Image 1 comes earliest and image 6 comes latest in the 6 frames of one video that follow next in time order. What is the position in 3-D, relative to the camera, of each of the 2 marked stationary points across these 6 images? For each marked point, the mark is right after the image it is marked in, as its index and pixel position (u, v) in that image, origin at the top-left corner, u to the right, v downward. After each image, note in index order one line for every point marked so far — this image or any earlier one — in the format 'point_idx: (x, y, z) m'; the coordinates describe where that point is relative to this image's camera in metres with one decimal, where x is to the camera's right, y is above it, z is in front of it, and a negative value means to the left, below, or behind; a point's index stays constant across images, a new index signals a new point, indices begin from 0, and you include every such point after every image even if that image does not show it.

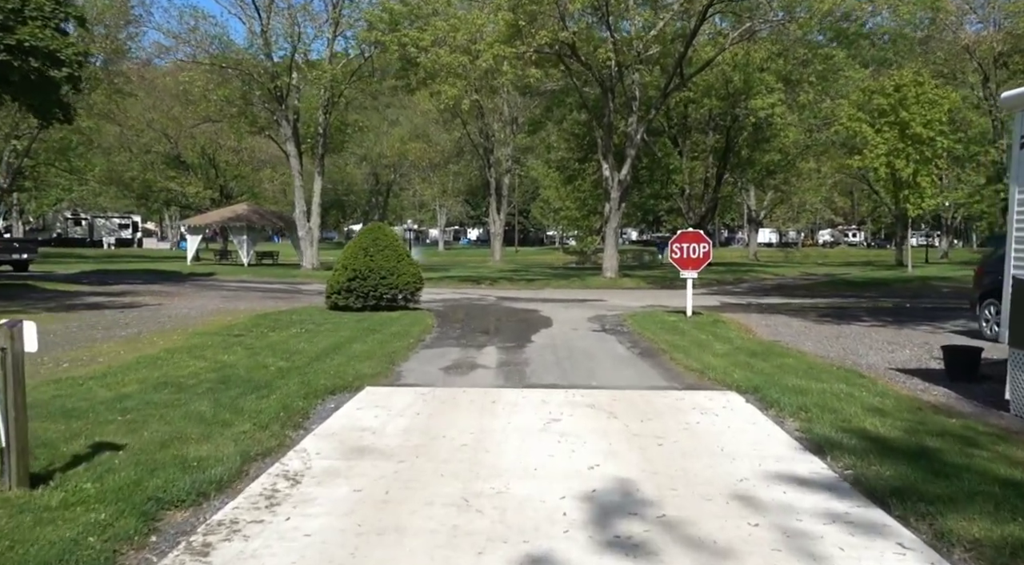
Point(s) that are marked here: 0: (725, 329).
0: (+3.3, -0.7, +14.5) m
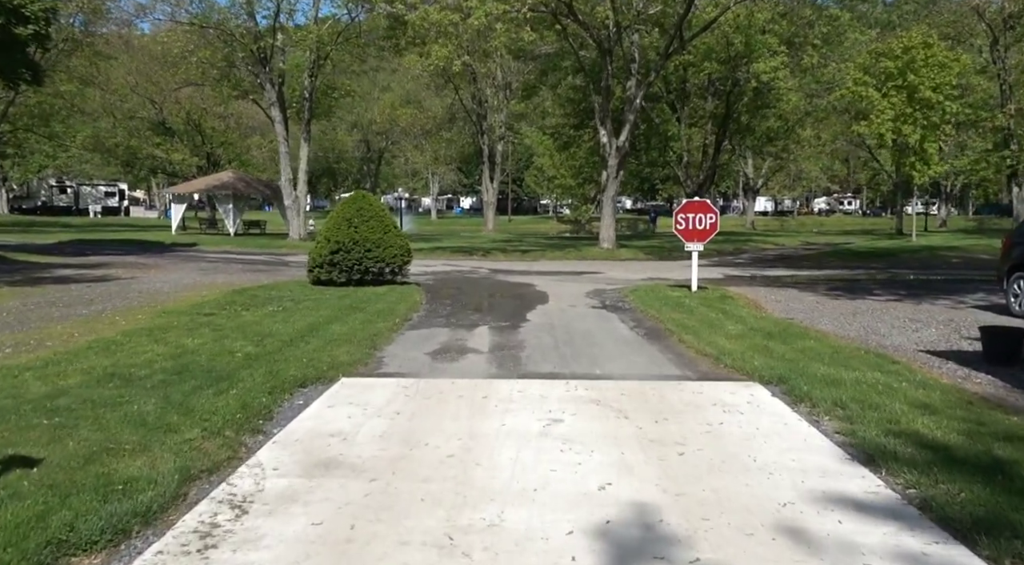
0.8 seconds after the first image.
0: (+3.2, -0.3, +13.5) m
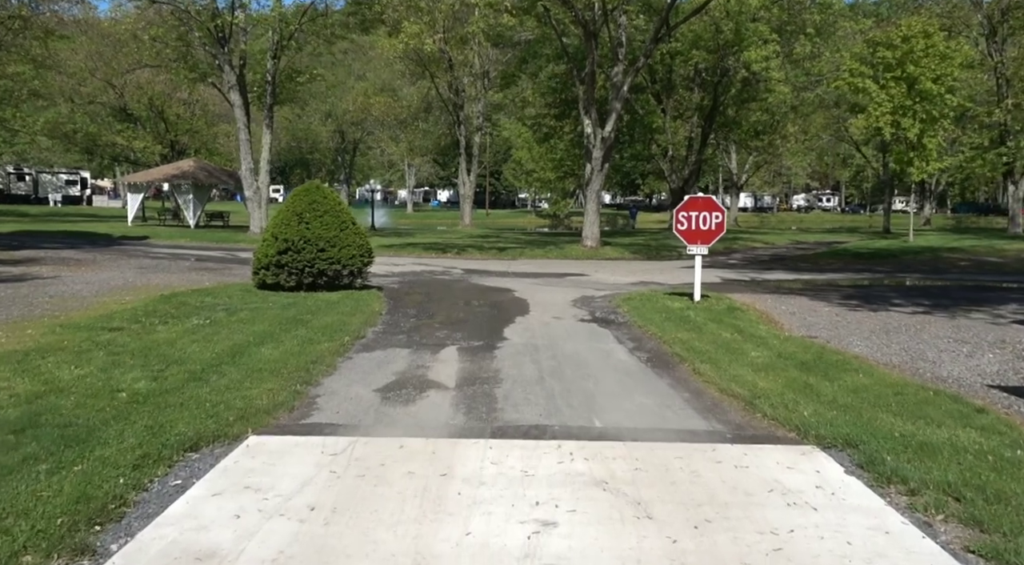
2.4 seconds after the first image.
0: (+2.9, -0.5, +11.5) m
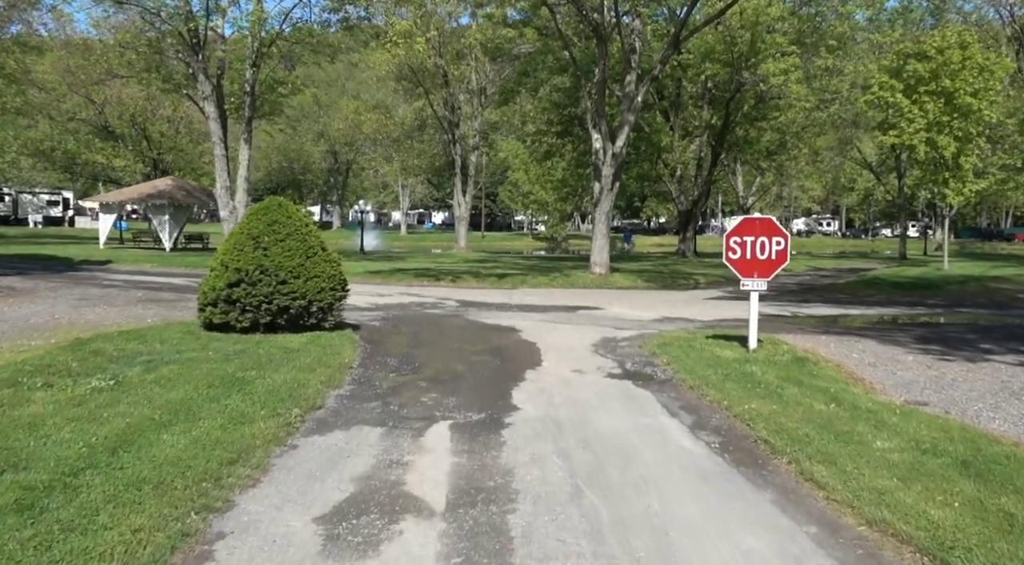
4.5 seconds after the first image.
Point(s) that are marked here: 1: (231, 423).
0: (+3.0, -0.9, +8.8) m
1: (-2.0, -1.0, +6.5) m
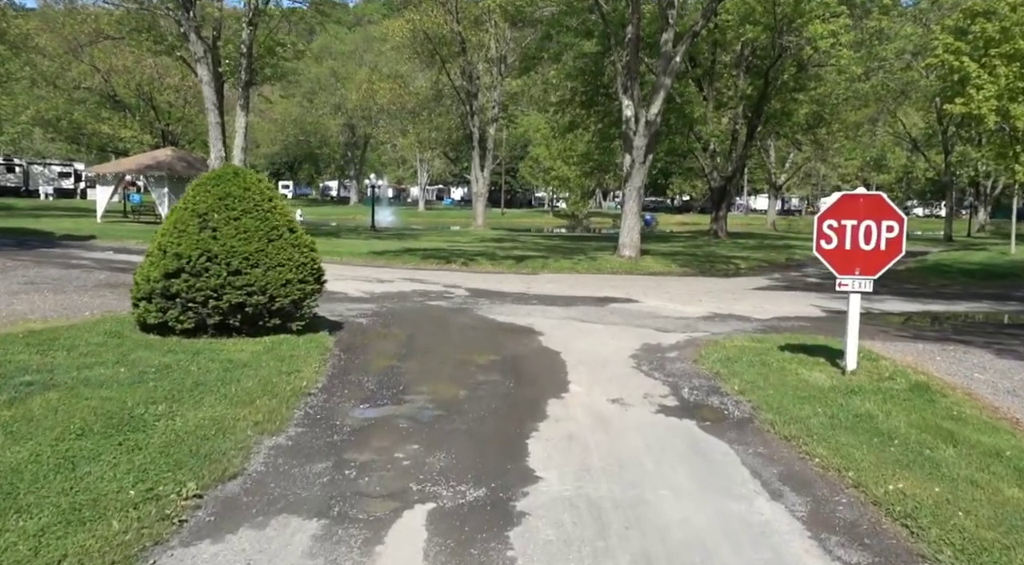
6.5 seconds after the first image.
0: (+3.1, -1.0, +6.2) m
1: (-1.9, -1.0, +4.0) m
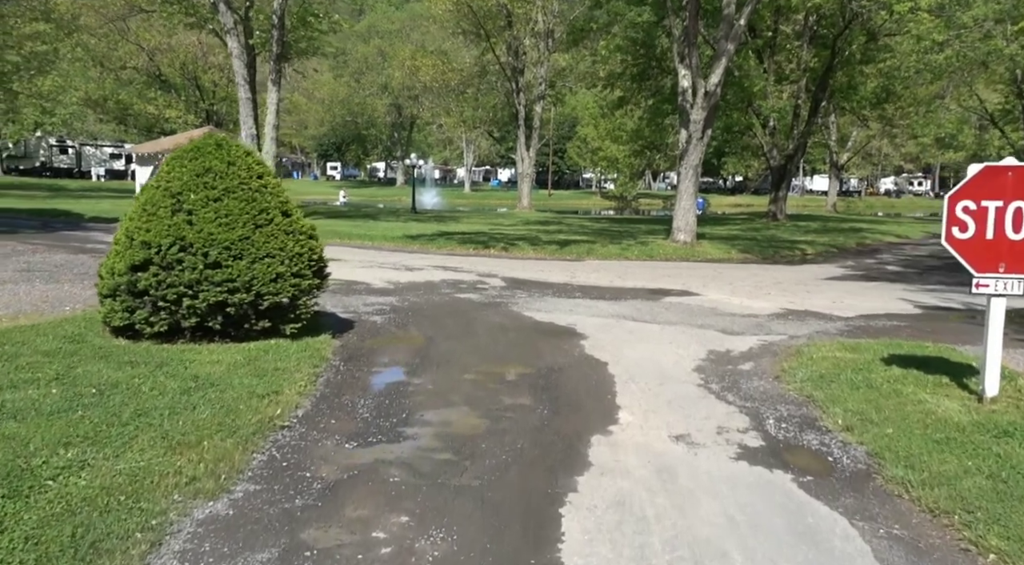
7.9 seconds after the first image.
0: (+3.3, -1.0, +4.4) m
1: (-1.9, -1.1, +2.4) m
